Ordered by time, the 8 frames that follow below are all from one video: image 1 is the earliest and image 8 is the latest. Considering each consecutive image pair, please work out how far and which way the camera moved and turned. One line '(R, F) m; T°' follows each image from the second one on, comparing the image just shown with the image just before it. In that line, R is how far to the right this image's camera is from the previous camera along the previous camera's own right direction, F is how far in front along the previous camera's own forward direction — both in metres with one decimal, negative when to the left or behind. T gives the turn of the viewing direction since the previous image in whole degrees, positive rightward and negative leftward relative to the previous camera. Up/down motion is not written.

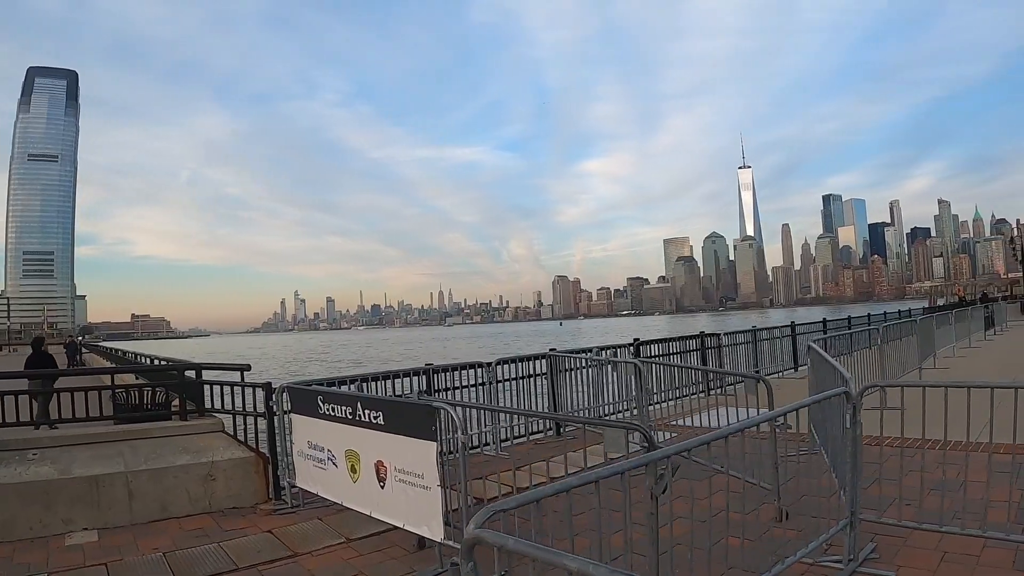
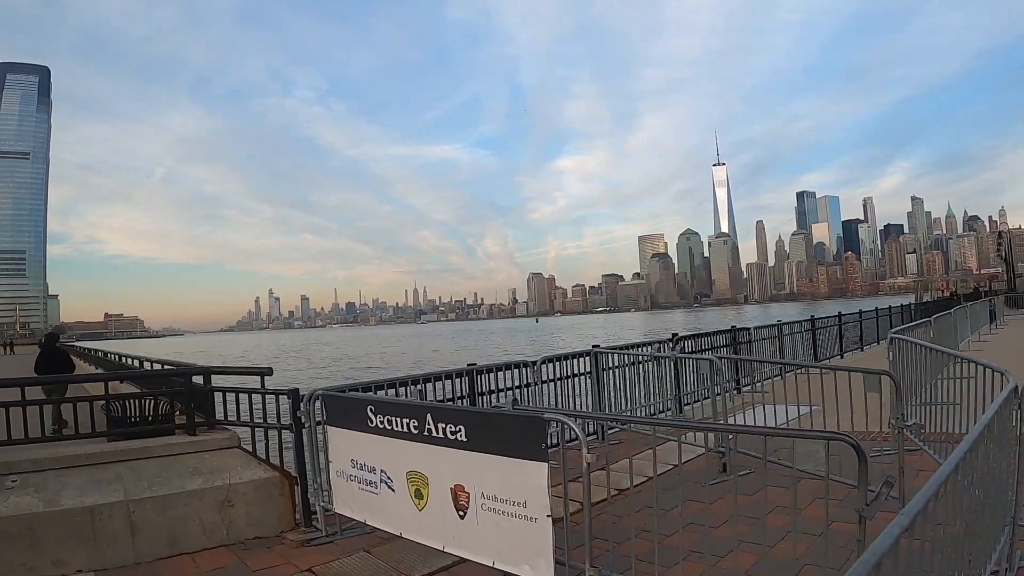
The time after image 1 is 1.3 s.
(-0.7, +0.9) m; +2°
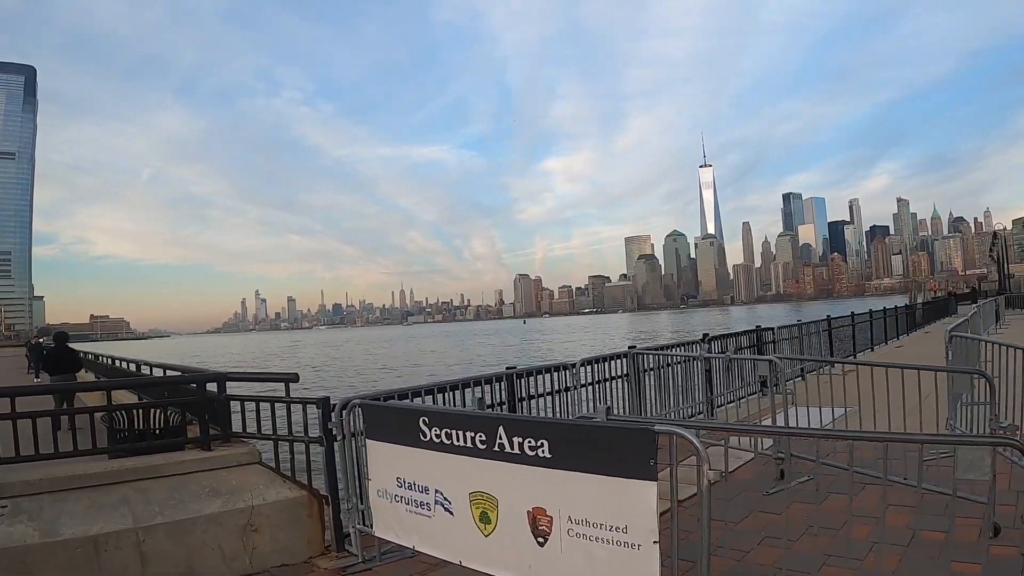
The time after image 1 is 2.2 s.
(-0.5, +0.6) m; +1°
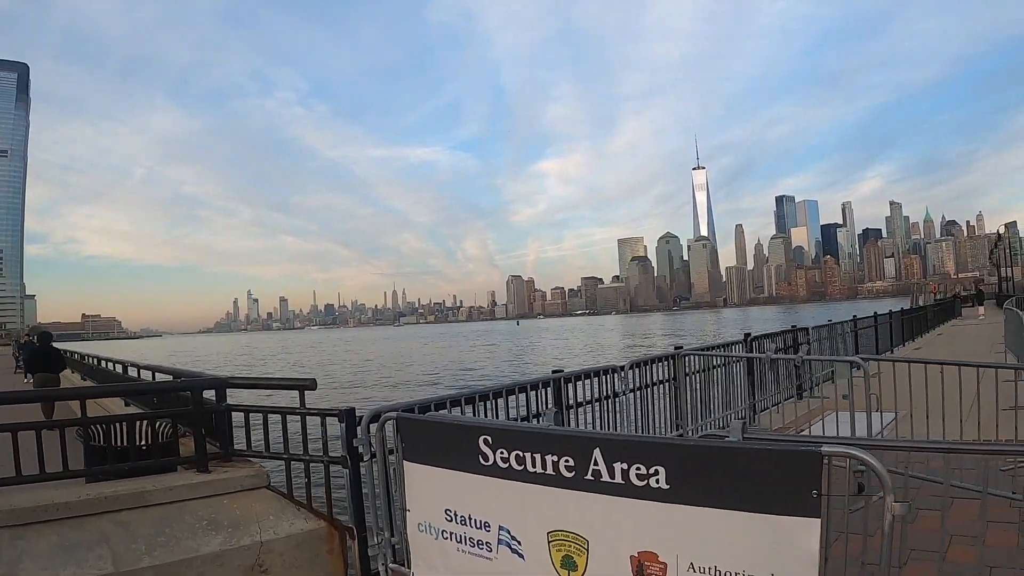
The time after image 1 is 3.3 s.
(-0.4, +0.8) m; 0°
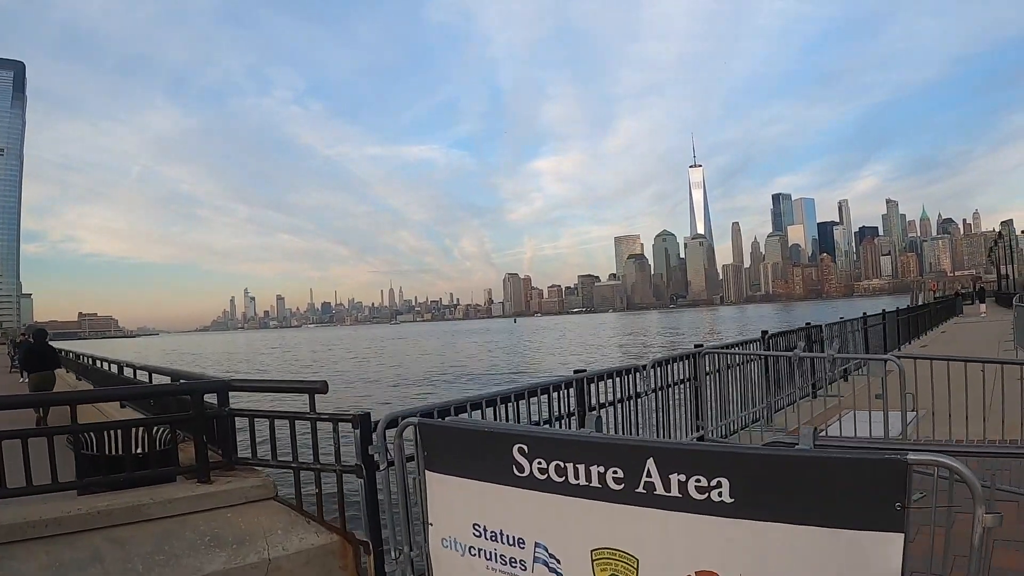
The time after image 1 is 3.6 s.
(-0.2, +0.3) m; 0°
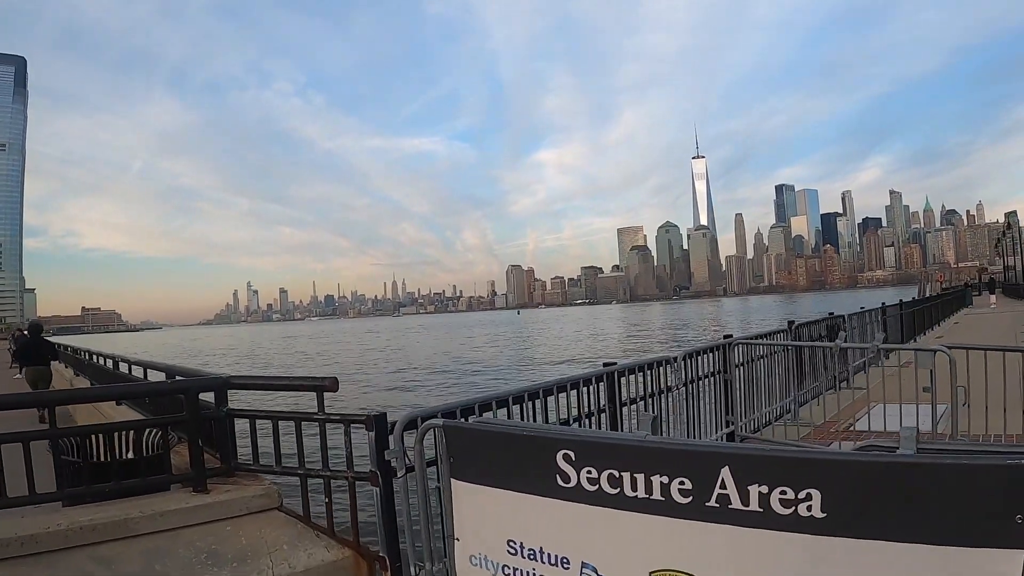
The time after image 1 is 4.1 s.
(-0.1, +0.4) m; 0°
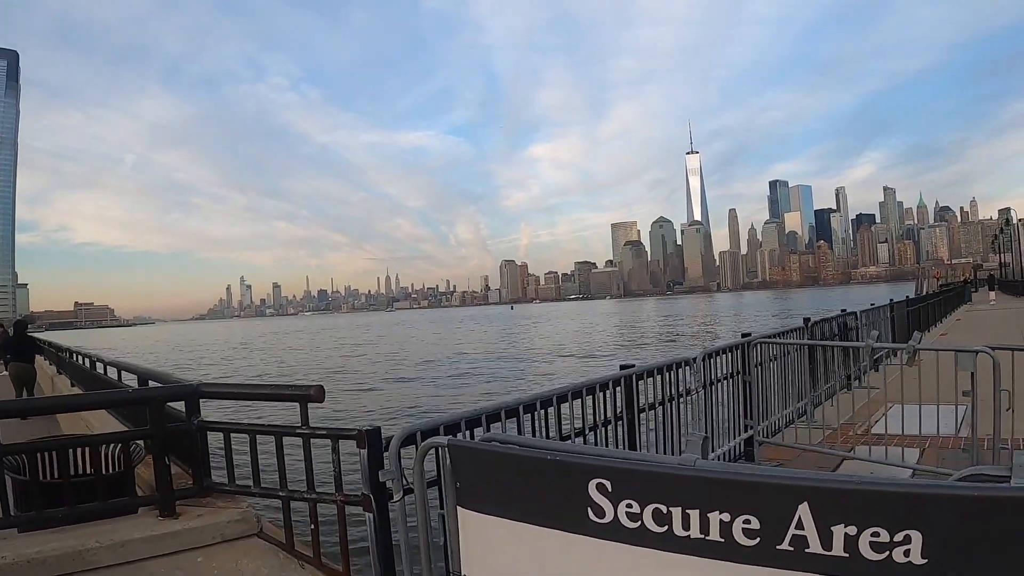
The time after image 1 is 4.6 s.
(-0.1, +0.4) m; 0°
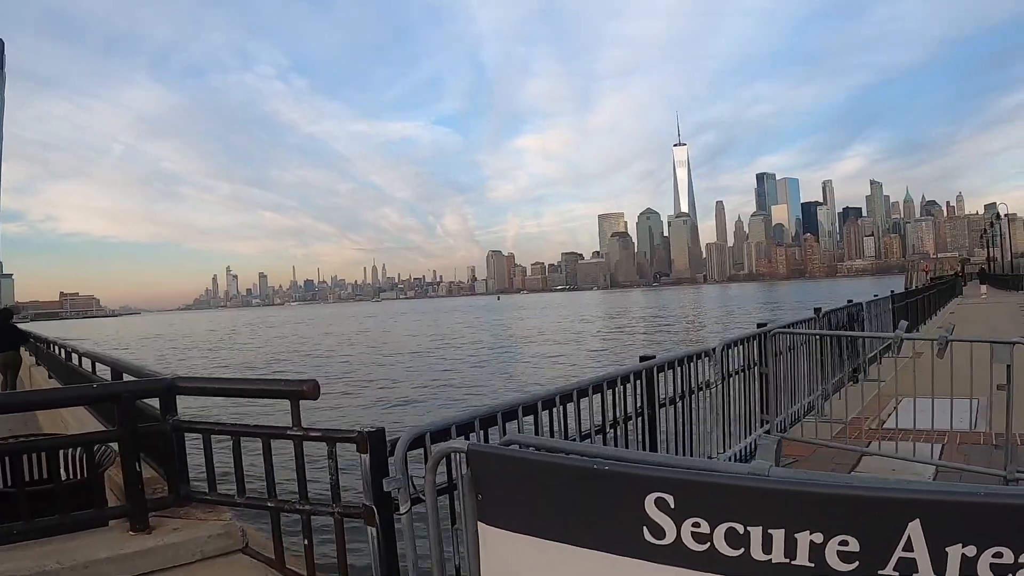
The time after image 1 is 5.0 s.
(-0.1, +0.3) m; +1°
